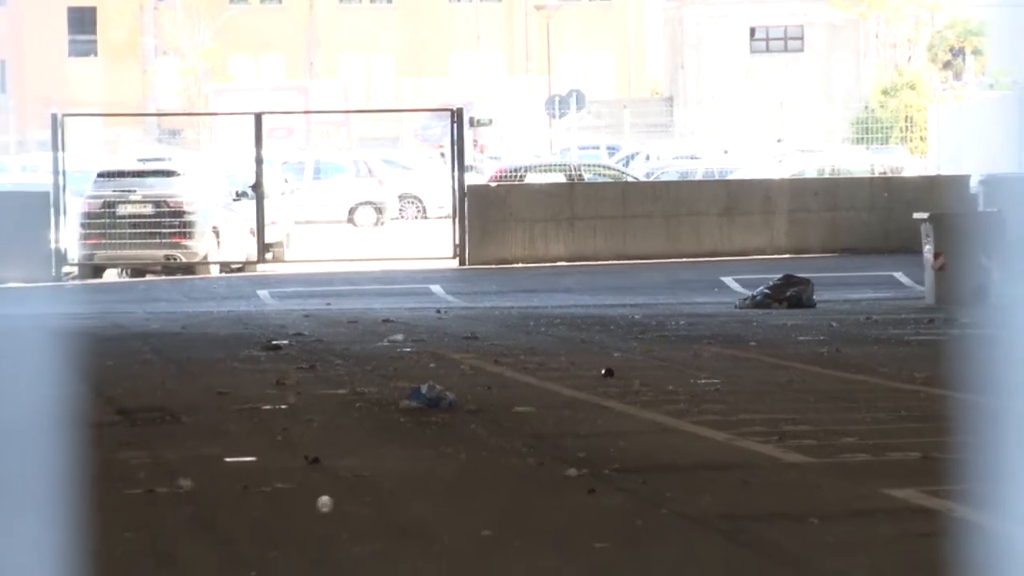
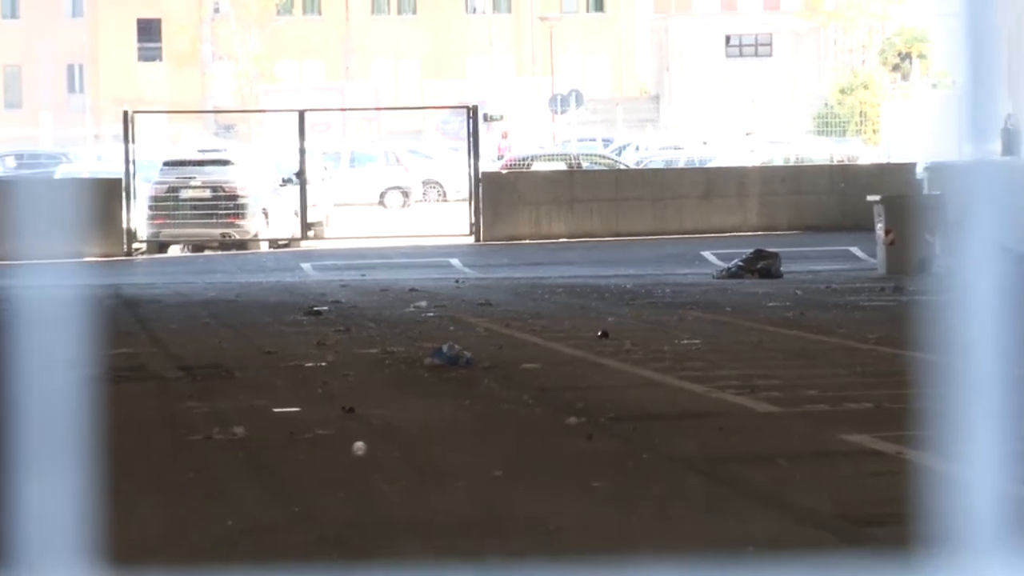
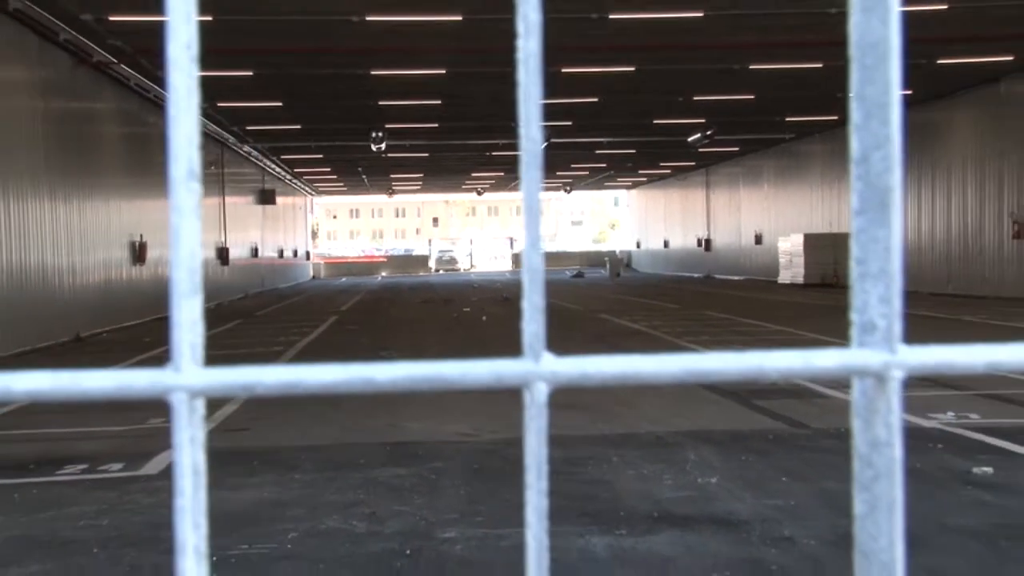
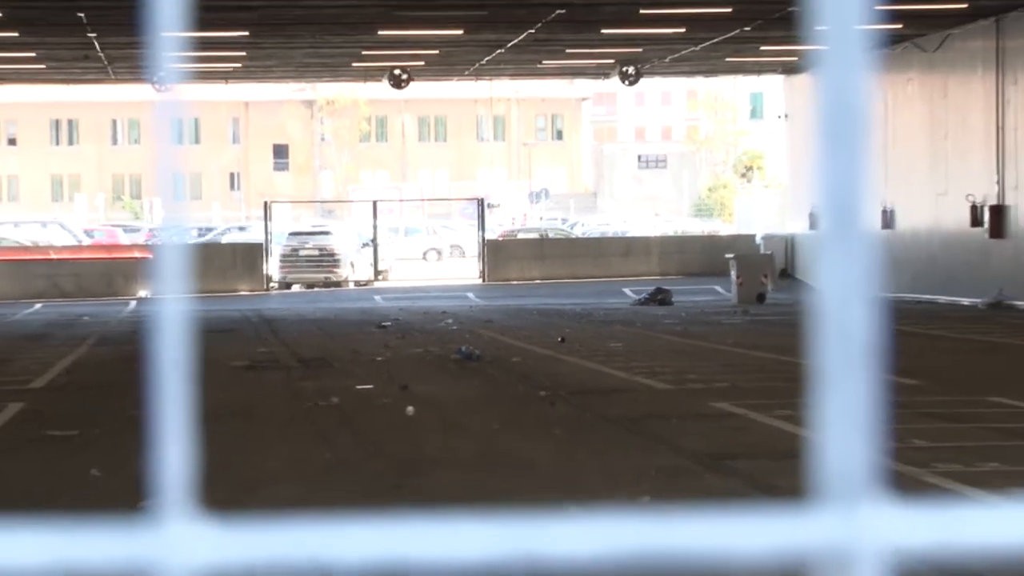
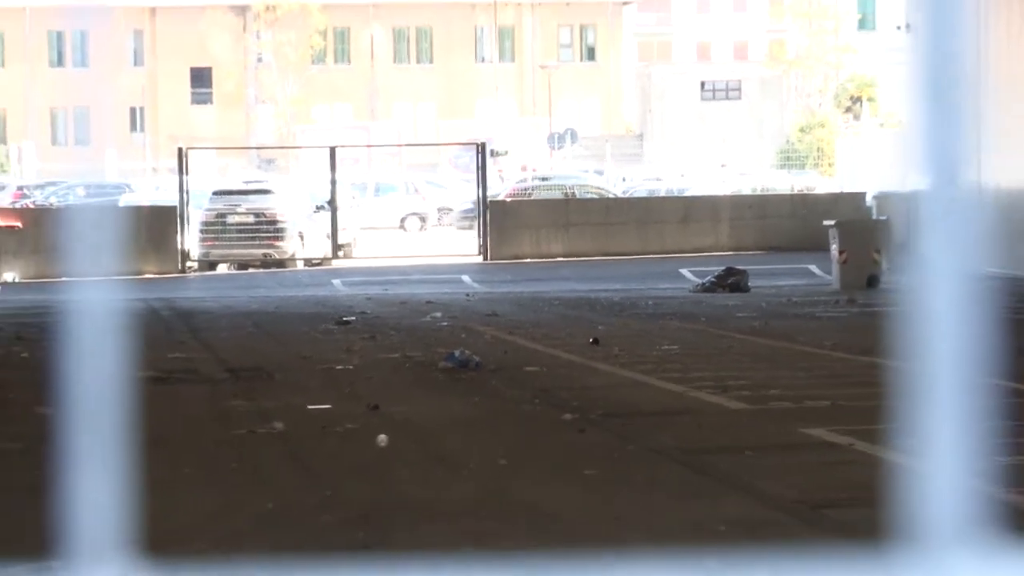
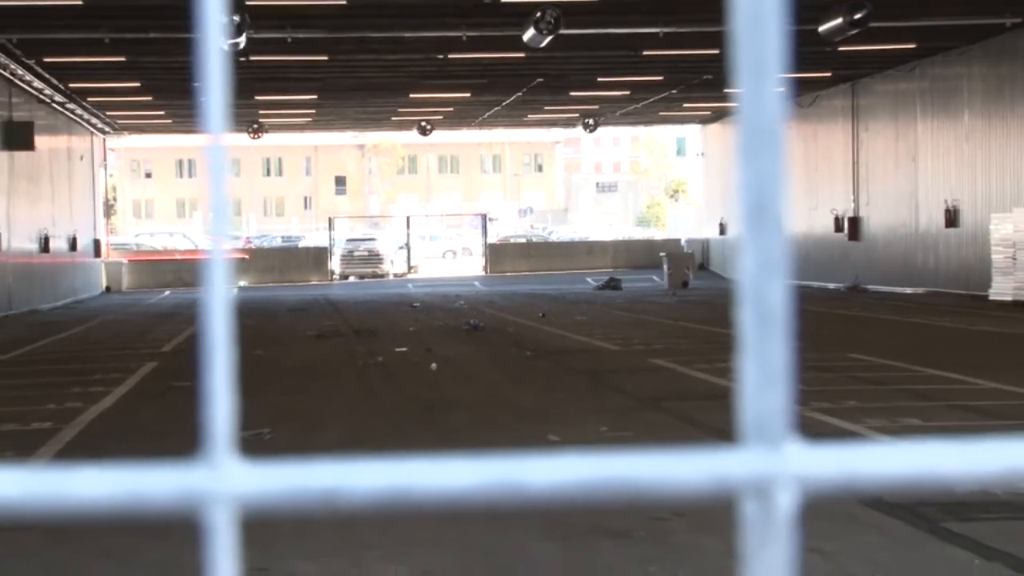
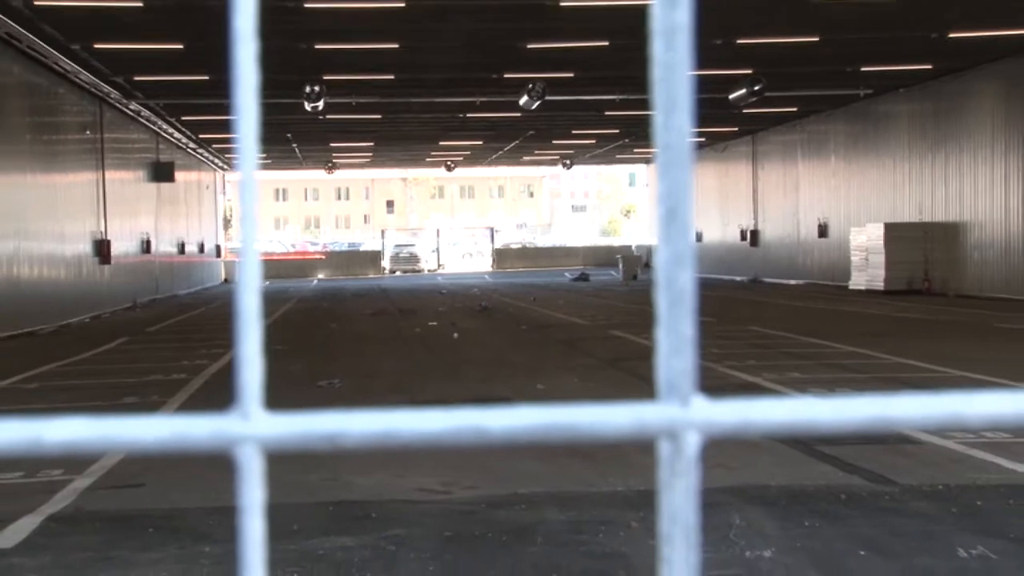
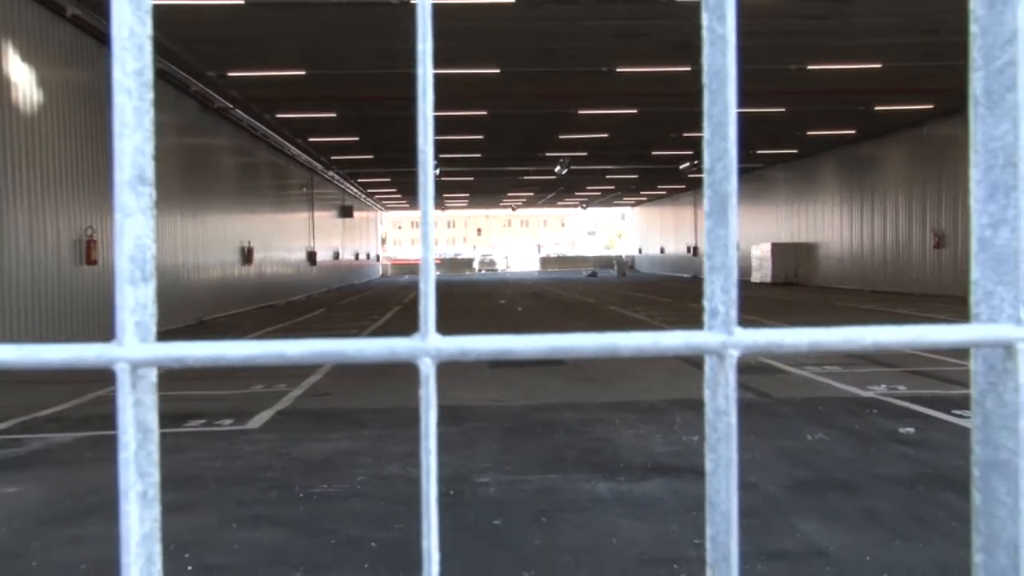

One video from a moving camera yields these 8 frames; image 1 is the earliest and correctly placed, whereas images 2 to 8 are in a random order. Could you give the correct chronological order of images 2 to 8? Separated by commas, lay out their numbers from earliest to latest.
2, 5, 4, 6, 7, 3, 8
